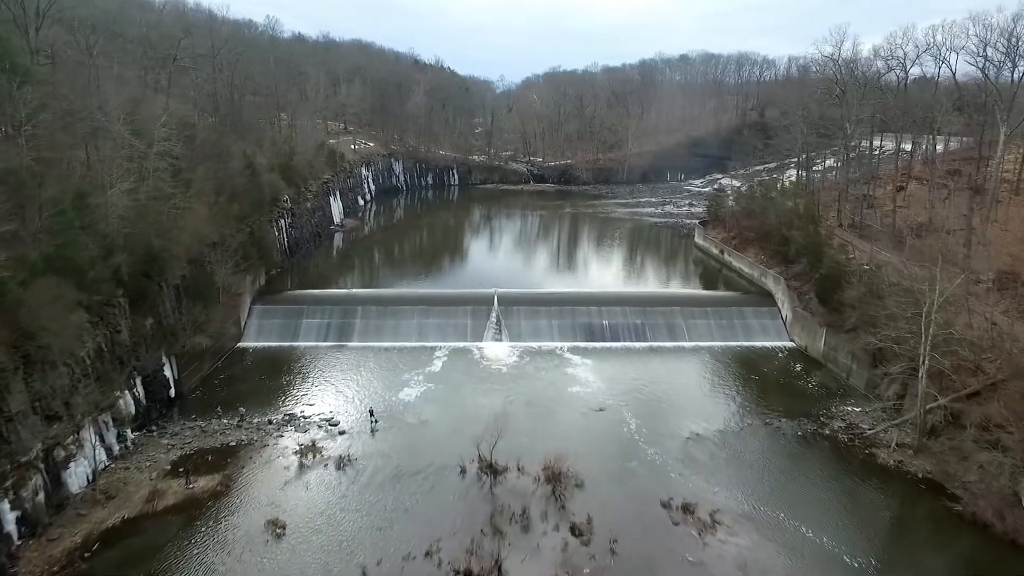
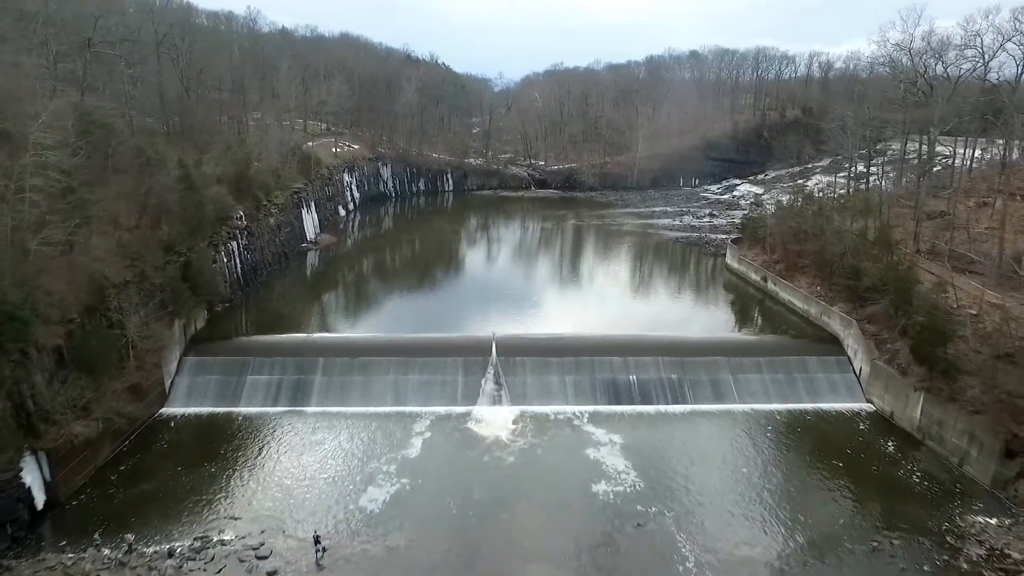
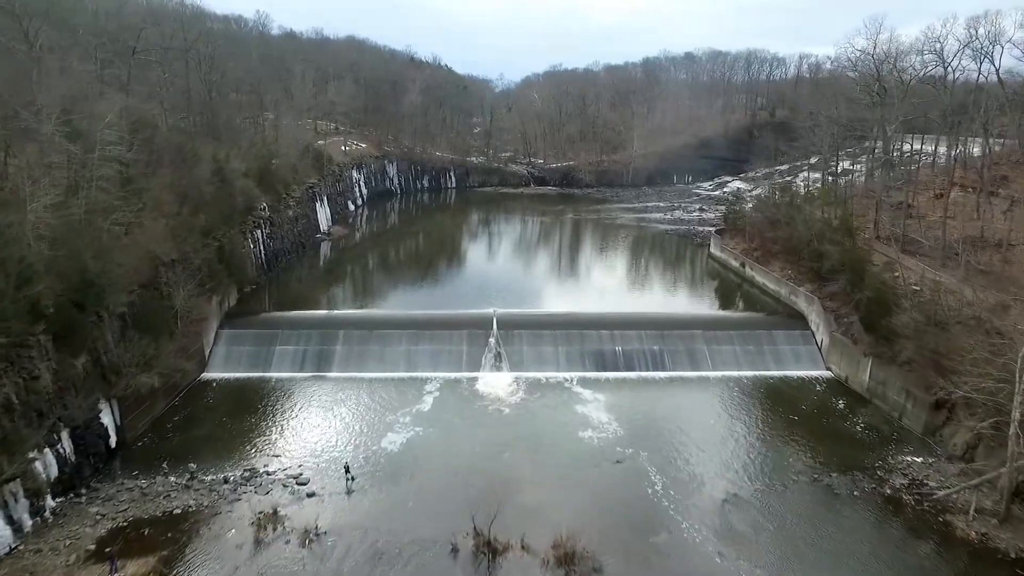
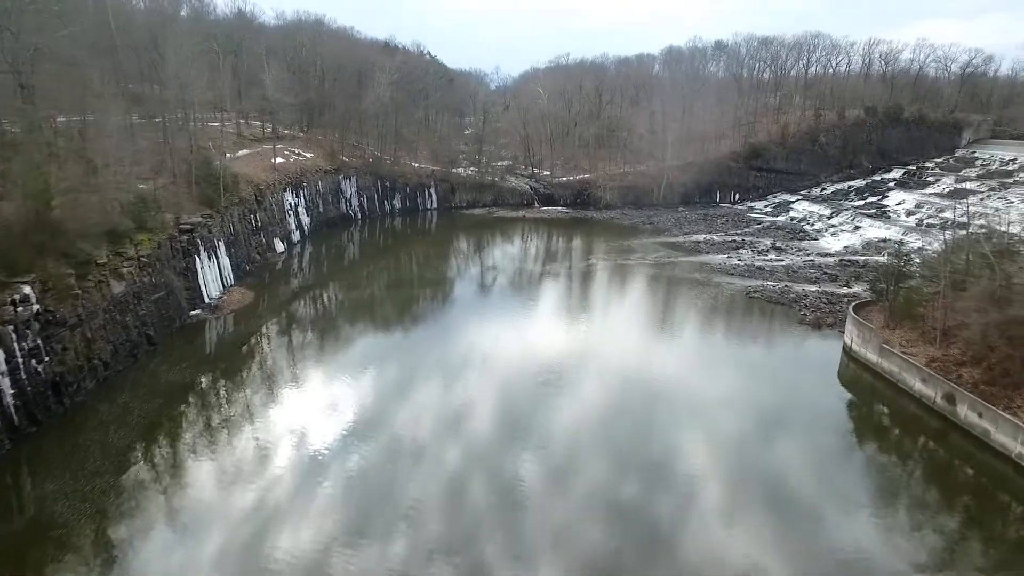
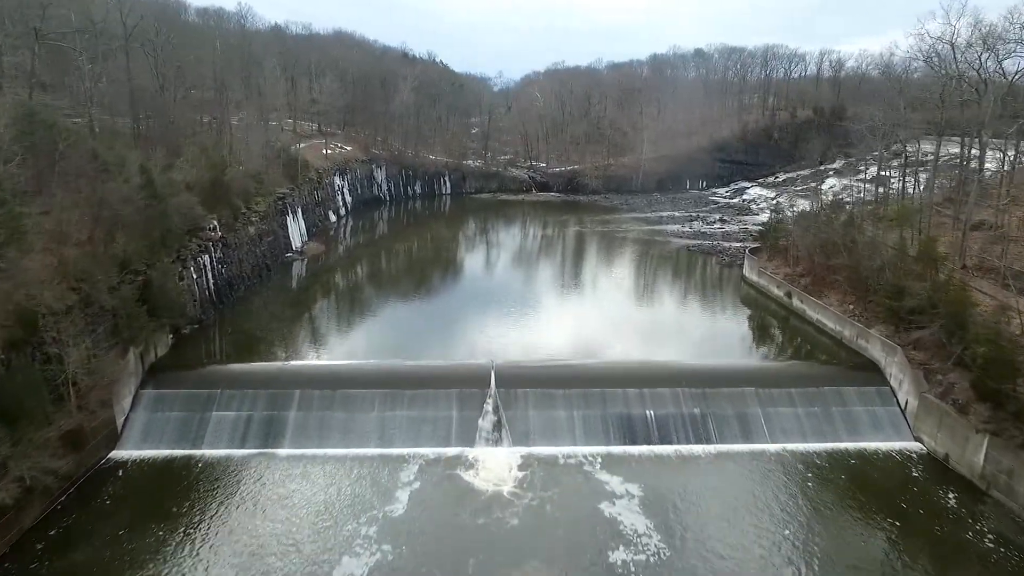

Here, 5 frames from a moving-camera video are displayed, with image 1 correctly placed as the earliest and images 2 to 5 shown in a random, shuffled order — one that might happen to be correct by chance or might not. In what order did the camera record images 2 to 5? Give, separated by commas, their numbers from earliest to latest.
3, 2, 5, 4
